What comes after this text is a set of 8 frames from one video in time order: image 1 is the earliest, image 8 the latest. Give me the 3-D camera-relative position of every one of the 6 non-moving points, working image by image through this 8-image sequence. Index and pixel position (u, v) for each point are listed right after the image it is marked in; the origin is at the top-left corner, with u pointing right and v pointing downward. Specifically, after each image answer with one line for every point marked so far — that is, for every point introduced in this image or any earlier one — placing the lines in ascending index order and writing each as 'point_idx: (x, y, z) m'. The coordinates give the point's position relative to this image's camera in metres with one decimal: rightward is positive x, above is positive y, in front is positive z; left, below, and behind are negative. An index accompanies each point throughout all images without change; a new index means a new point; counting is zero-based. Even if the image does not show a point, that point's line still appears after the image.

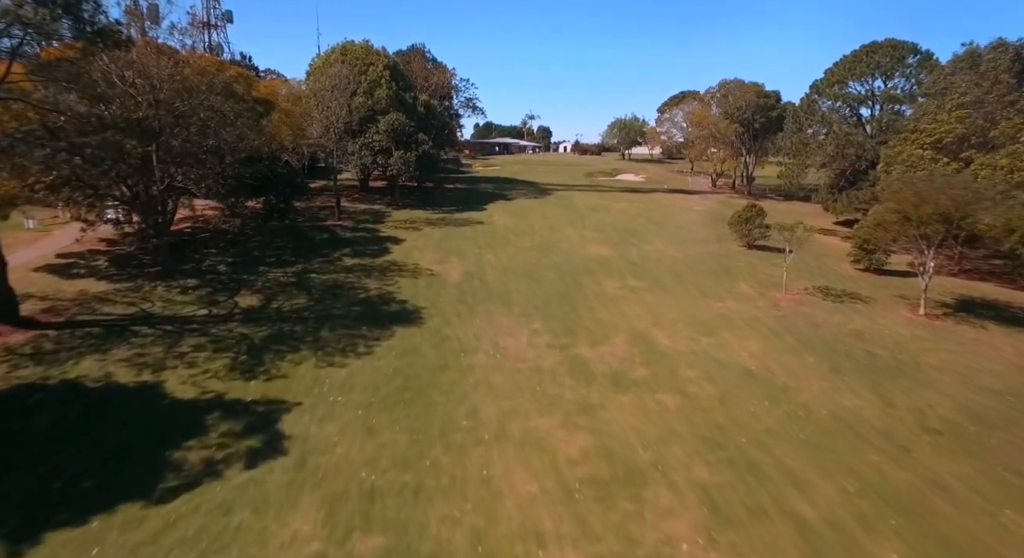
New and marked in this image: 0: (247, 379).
0: (-6.2, -2.3, +12.3) m
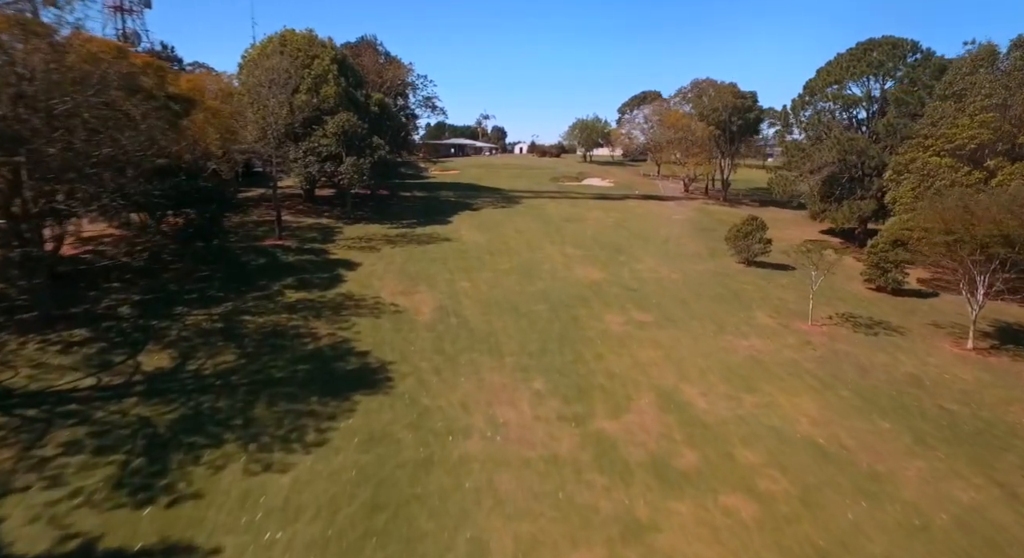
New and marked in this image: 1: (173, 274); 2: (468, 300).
0: (-5.9, -3.6, +8.4) m
1: (-12.1, +0.2, +18.9) m
2: (-1.5, -0.8, +18.2) m
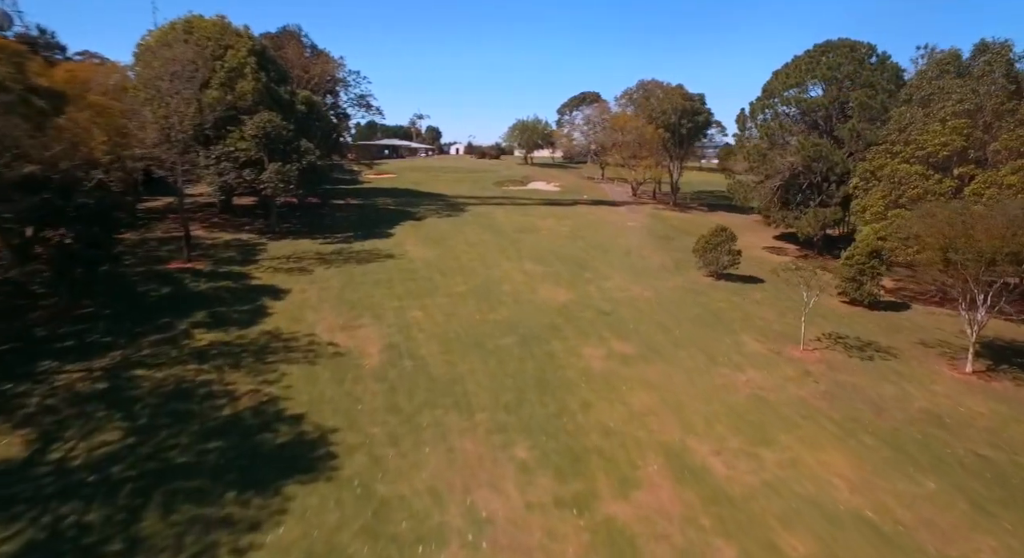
0: (-5.8, -4.6, +5.3) m
1: (-13.3, -1.0, +15.0) m
2: (-2.6, -1.6, +15.5) m
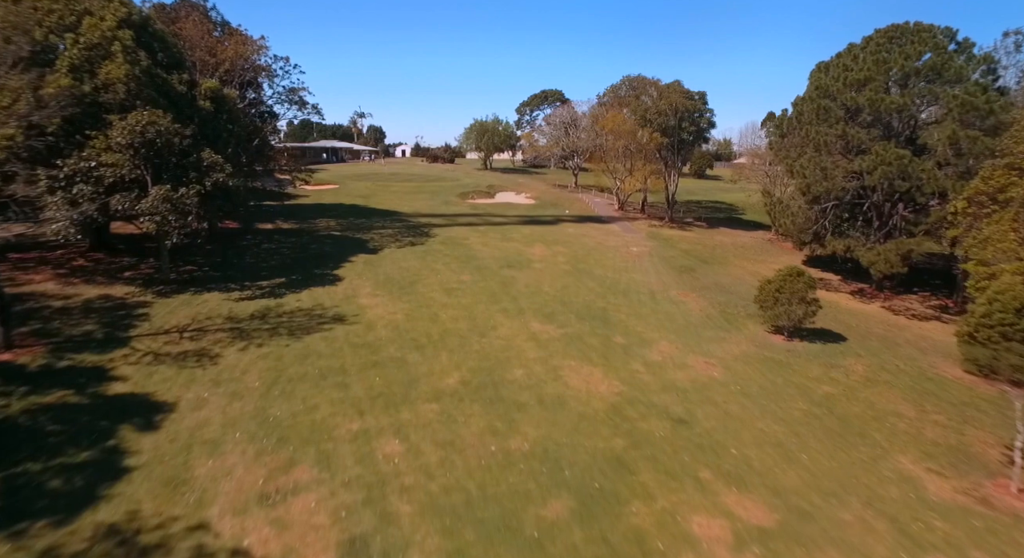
0: (-3.7, -6.8, -1.8) m
1: (-12.3, -3.4, +7.1) m
2: (-1.7, -3.8, +8.7) m
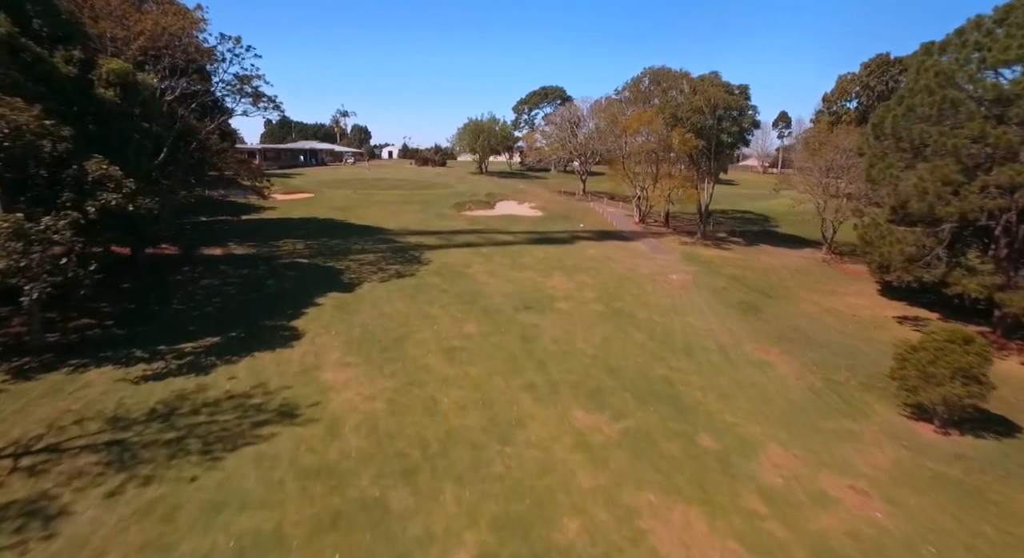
0: (-2.6, -8.3, -7.3) m
1: (-11.3, -4.9, +1.5) m
2: (-0.8, -5.3, +3.3) m
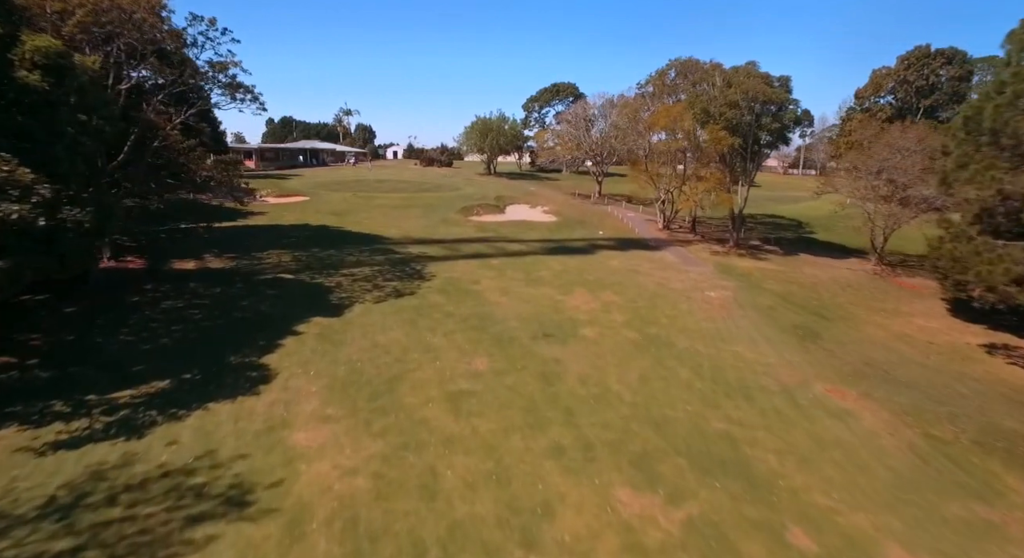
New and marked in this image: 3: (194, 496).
0: (-2.5, -8.9, -10.1) m
1: (-11.0, -5.5, -1.3) m
2: (-0.5, -5.9, +0.4) m
3: (-4.9, -3.2, +8.1) m
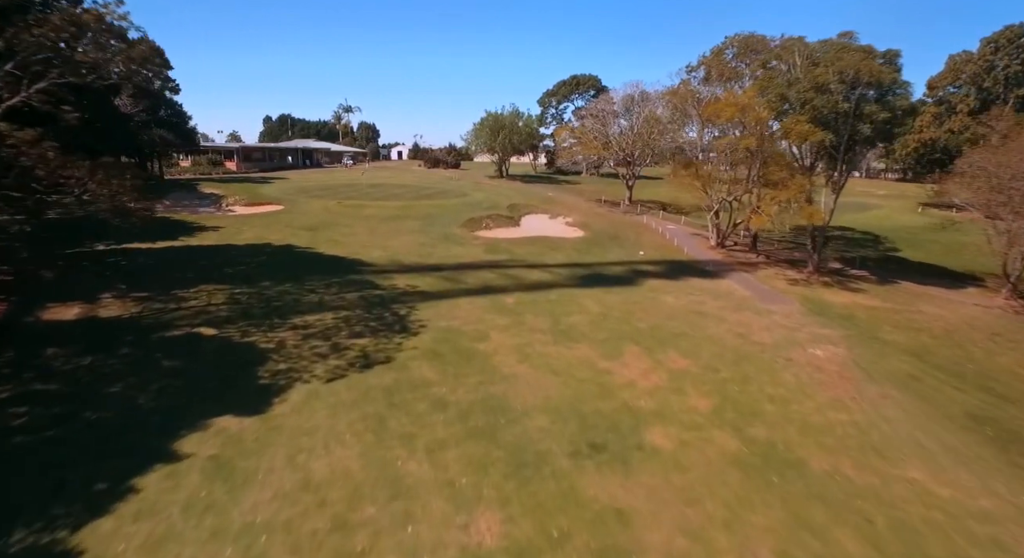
0: (-2.5, -10.2, -16.0) m
1: (-10.9, -6.8, -7.0) m
2: (-0.3, -7.2, -5.5) m
3: (-4.5, -4.6, +2.2) m
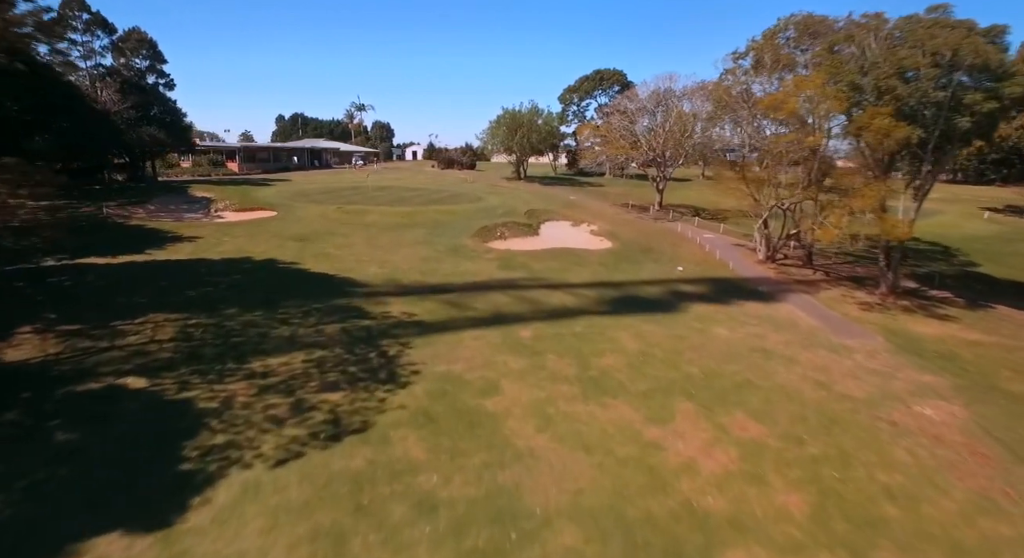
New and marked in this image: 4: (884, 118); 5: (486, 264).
0: (-3.2, -10.9, -19.0) m
1: (-11.3, -7.4, -9.8) m
2: (-0.7, -8.0, -8.6) m
3: (-4.6, -5.3, -0.7) m
4: (+11.4, +4.8, +16.0) m
5: (-1.0, +0.6, +19.2) m
